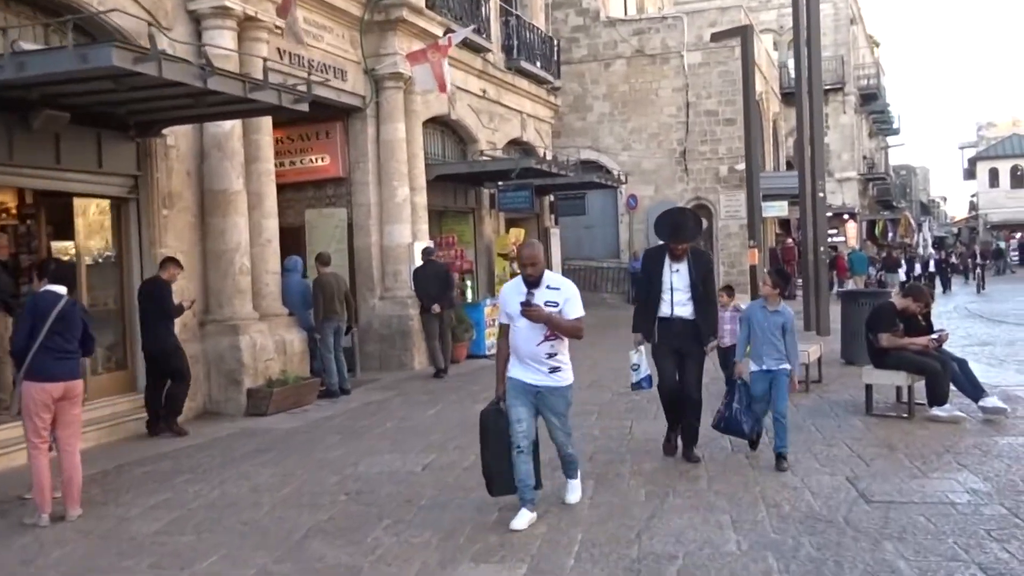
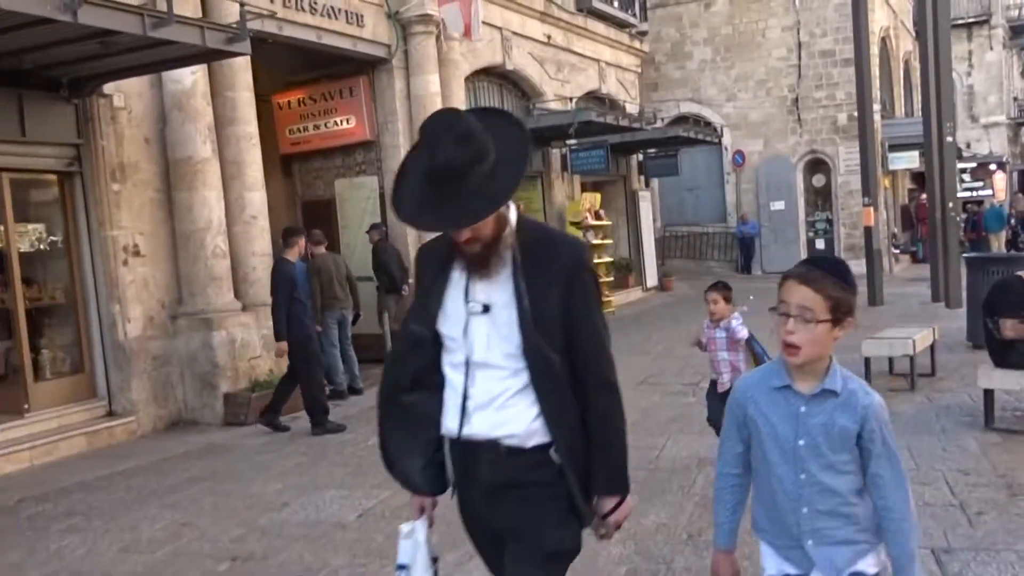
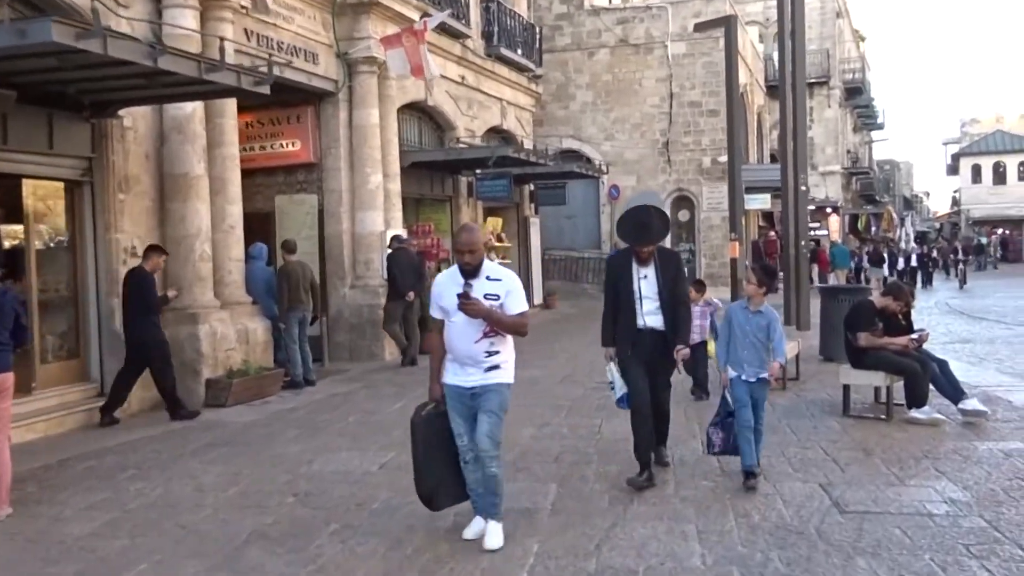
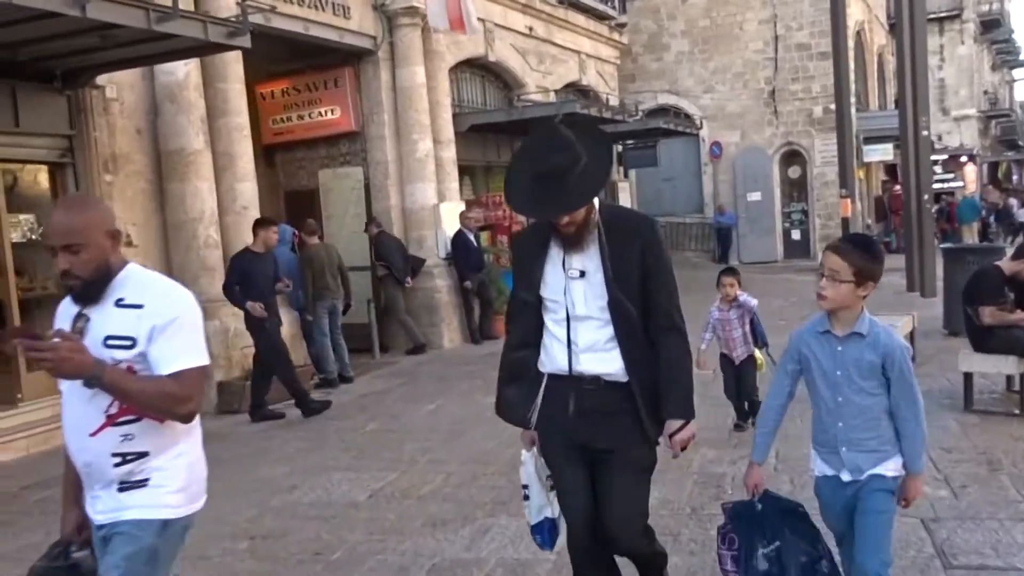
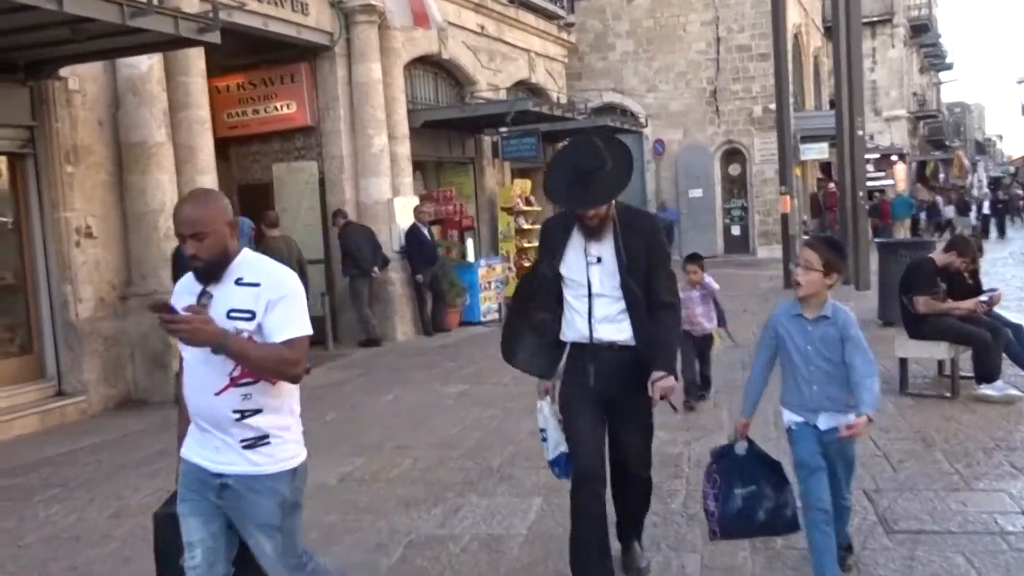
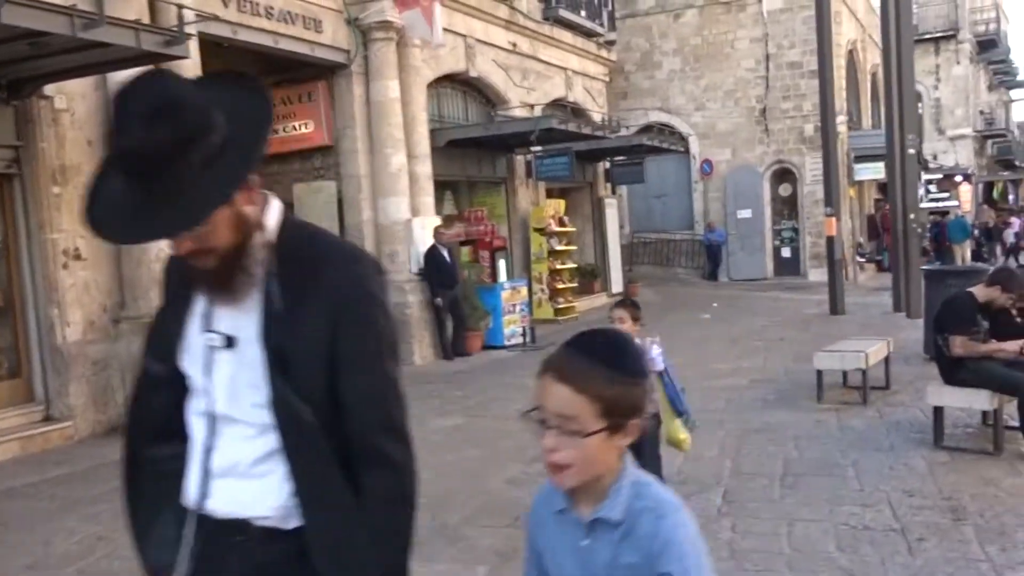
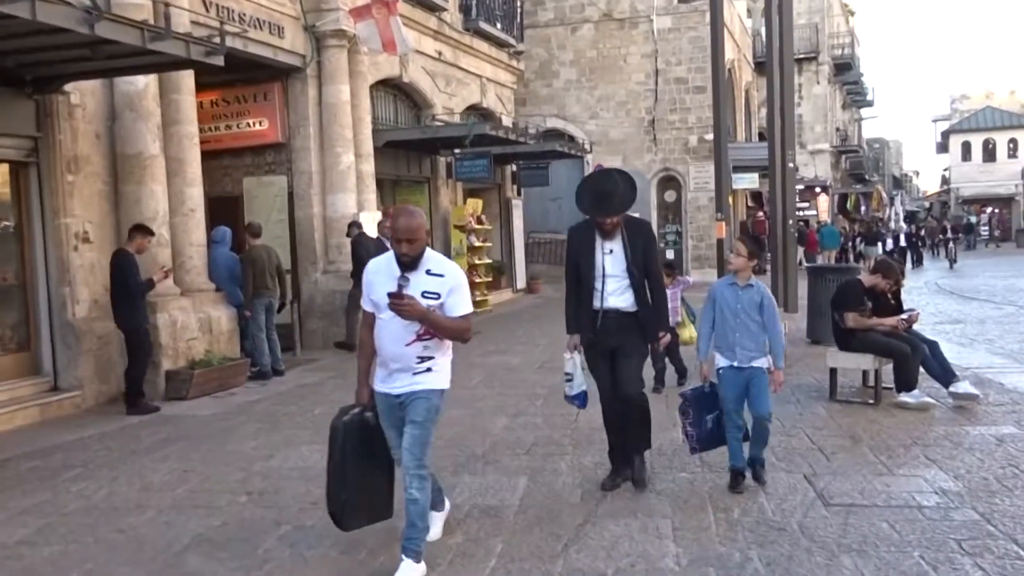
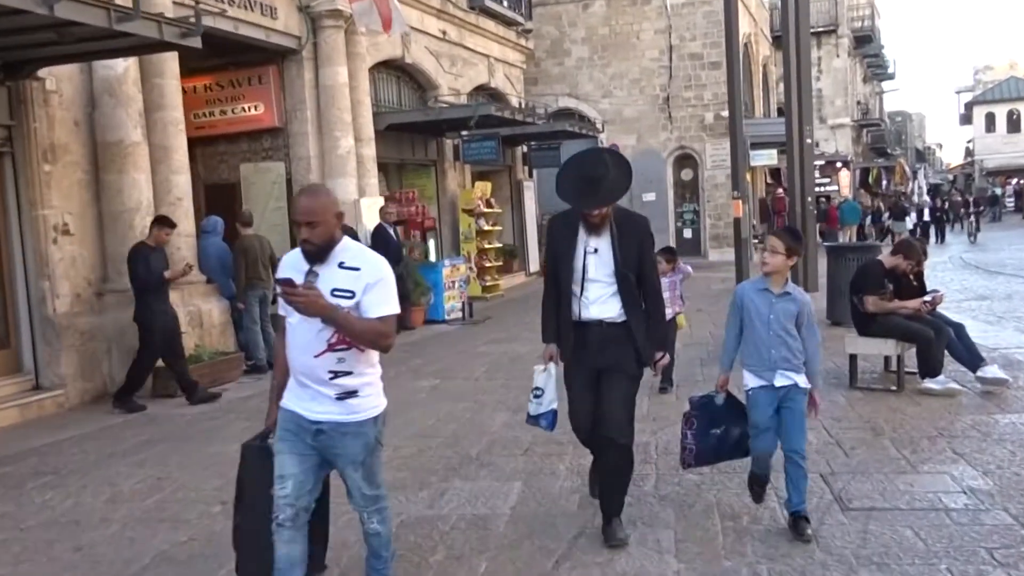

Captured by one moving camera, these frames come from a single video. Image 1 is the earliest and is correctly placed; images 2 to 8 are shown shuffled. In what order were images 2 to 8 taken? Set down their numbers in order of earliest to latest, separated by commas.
3, 7, 8, 5, 4, 2, 6
